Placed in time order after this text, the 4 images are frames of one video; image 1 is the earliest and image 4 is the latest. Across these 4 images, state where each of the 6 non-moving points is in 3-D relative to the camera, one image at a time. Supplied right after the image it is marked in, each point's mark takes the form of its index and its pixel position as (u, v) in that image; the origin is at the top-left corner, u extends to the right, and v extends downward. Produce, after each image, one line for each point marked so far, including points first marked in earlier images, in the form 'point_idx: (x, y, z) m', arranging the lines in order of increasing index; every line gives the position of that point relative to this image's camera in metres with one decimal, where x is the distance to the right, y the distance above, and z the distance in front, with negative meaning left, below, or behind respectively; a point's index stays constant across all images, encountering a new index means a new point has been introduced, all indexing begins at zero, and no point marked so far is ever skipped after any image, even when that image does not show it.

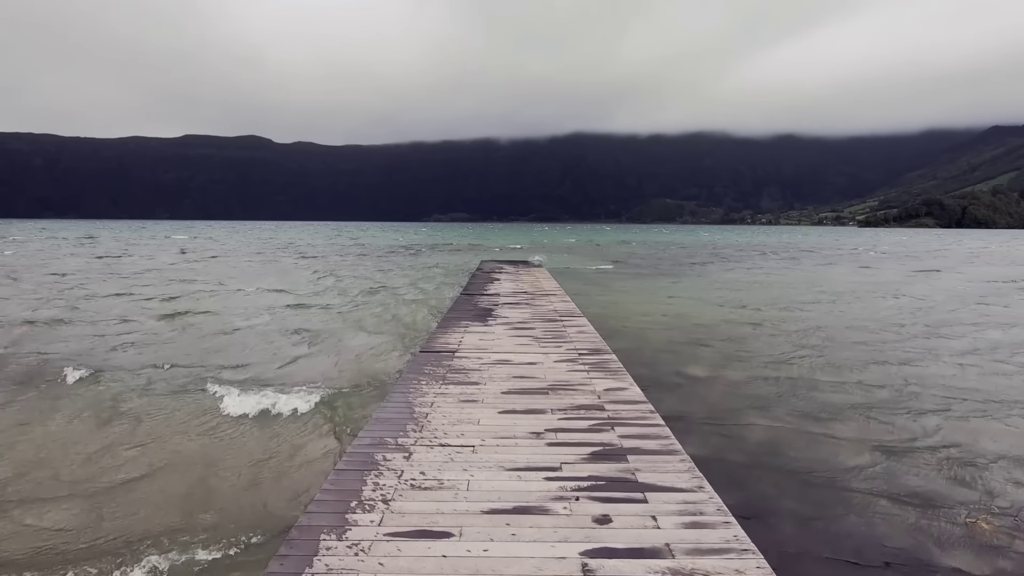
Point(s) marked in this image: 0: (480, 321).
0: (-0.7, -0.7, +10.7) m
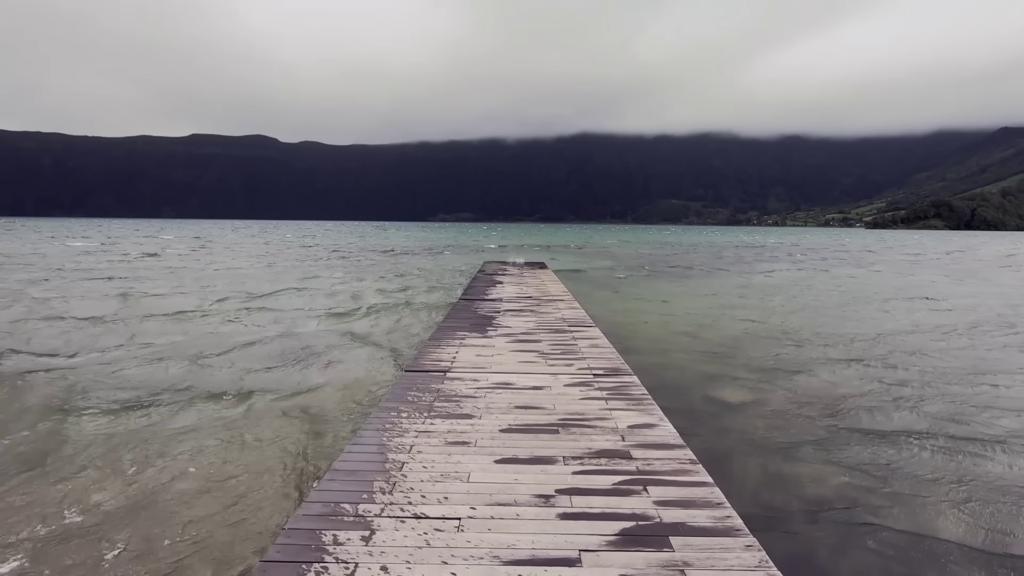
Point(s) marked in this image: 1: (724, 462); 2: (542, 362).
0: (-0.6, -0.8, +9.5) m
1: (+2.3, -1.9, +5.3) m
2: (+0.4, -1.1, +7.5) m
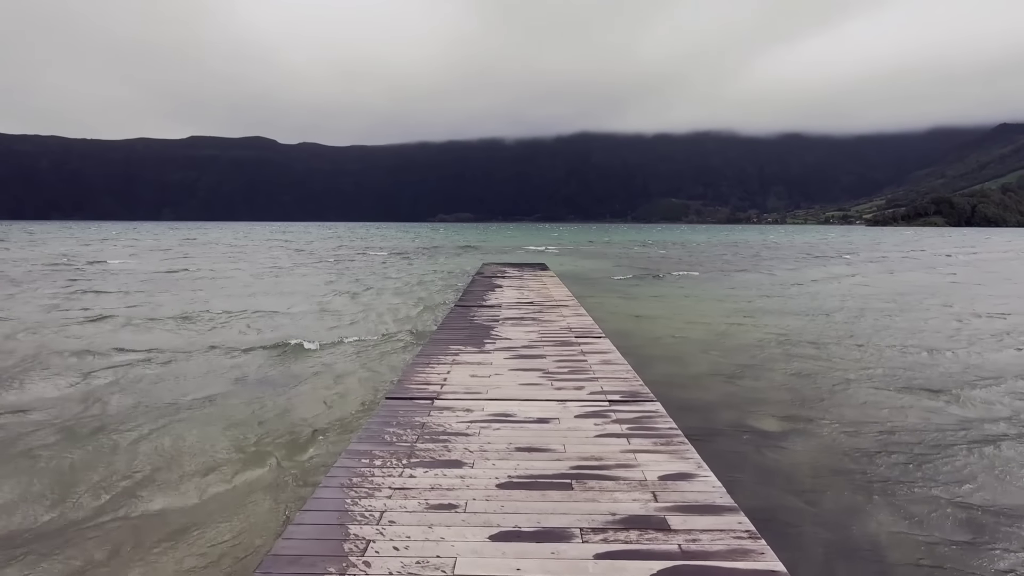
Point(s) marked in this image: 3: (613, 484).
0: (-0.6, -1.0, +8.4) m
1: (+2.3, -2.0, +4.2) m
2: (+0.4, -1.2, +6.4) m
3: (+0.8, -1.6, +3.9) m
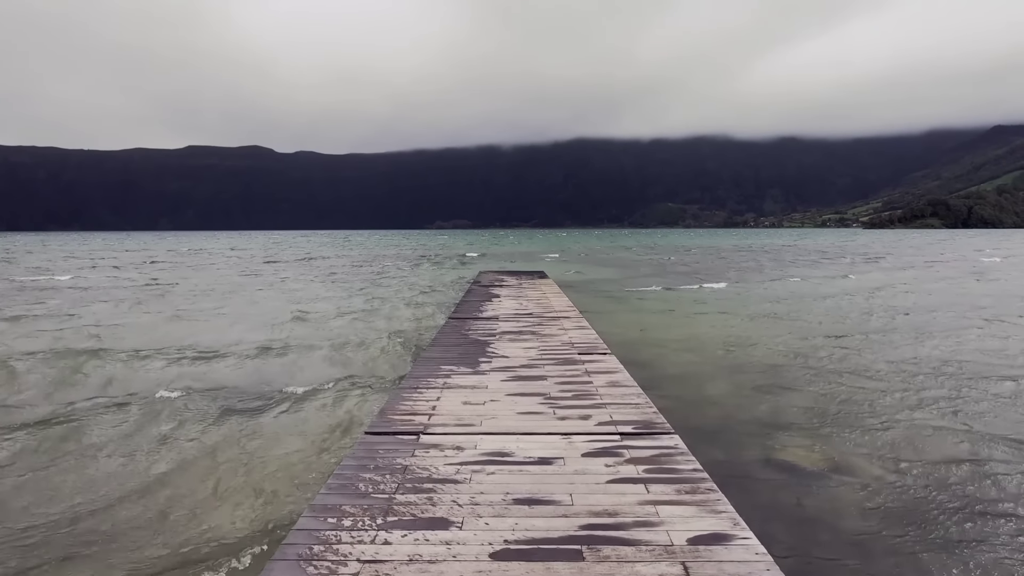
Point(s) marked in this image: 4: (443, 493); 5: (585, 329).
0: (-0.7, -1.2, +7.7) m
1: (+2.3, -2.1, +3.5) m
2: (+0.4, -1.4, +5.7) m
3: (+0.8, -1.7, +3.2) m
4: (-0.6, -1.6, +4.0) m
5: (+1.5, -0.9, +9.9) m
